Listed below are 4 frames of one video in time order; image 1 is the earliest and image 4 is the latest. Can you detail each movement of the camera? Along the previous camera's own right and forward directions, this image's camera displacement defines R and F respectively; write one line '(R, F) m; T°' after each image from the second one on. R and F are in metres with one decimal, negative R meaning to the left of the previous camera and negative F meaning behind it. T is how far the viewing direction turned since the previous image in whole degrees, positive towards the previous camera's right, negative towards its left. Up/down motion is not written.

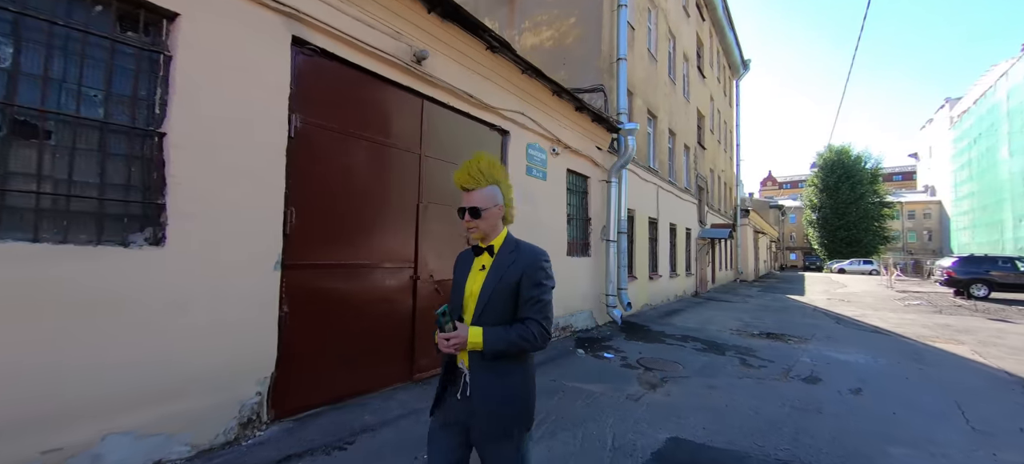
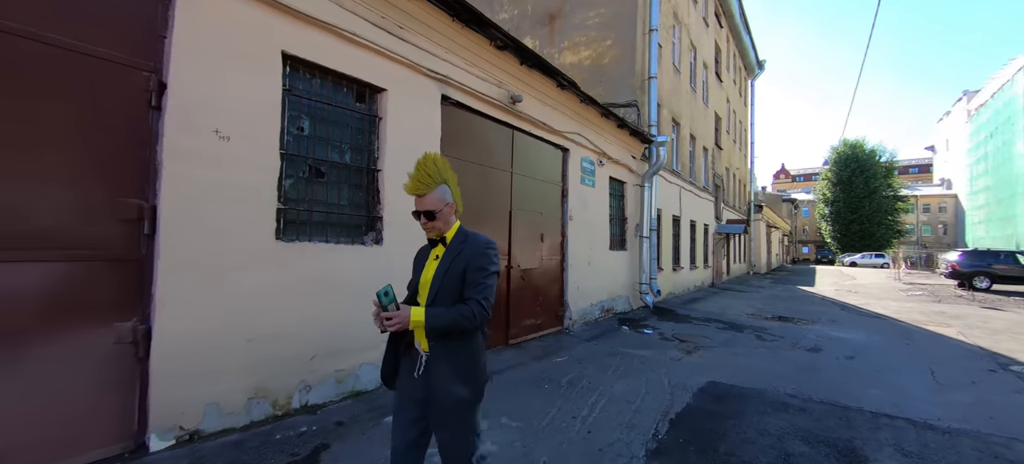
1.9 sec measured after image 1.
(-0.9, -1.2) m; -1°
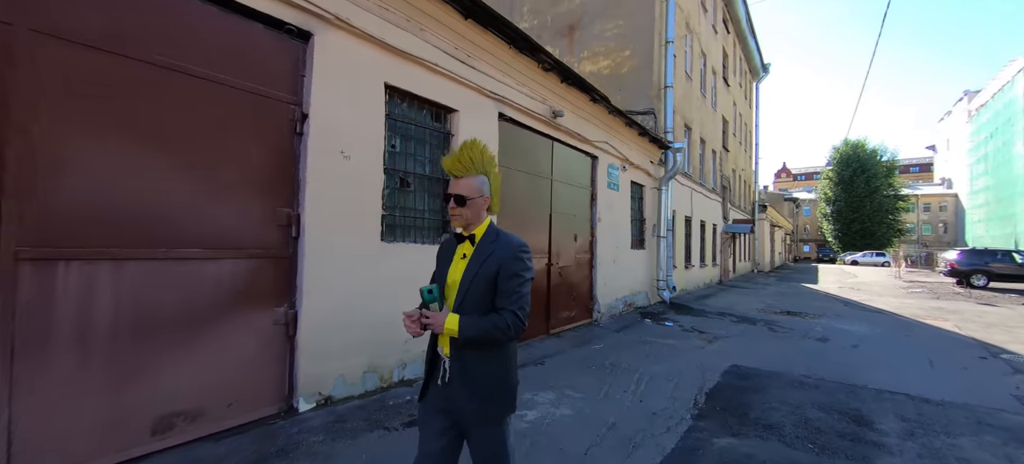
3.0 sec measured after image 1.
(-0.6, -0.6) m; 0°
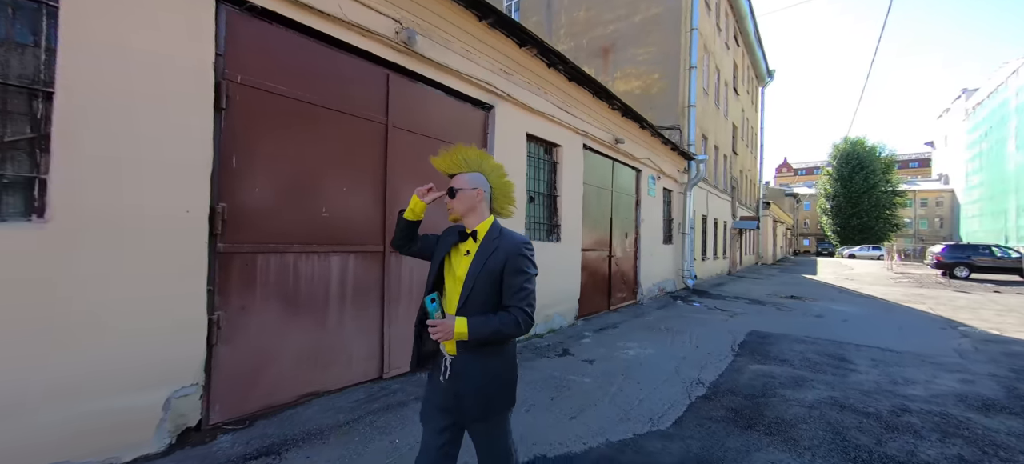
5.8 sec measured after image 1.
(-1.4, -1.8) m; 0°
